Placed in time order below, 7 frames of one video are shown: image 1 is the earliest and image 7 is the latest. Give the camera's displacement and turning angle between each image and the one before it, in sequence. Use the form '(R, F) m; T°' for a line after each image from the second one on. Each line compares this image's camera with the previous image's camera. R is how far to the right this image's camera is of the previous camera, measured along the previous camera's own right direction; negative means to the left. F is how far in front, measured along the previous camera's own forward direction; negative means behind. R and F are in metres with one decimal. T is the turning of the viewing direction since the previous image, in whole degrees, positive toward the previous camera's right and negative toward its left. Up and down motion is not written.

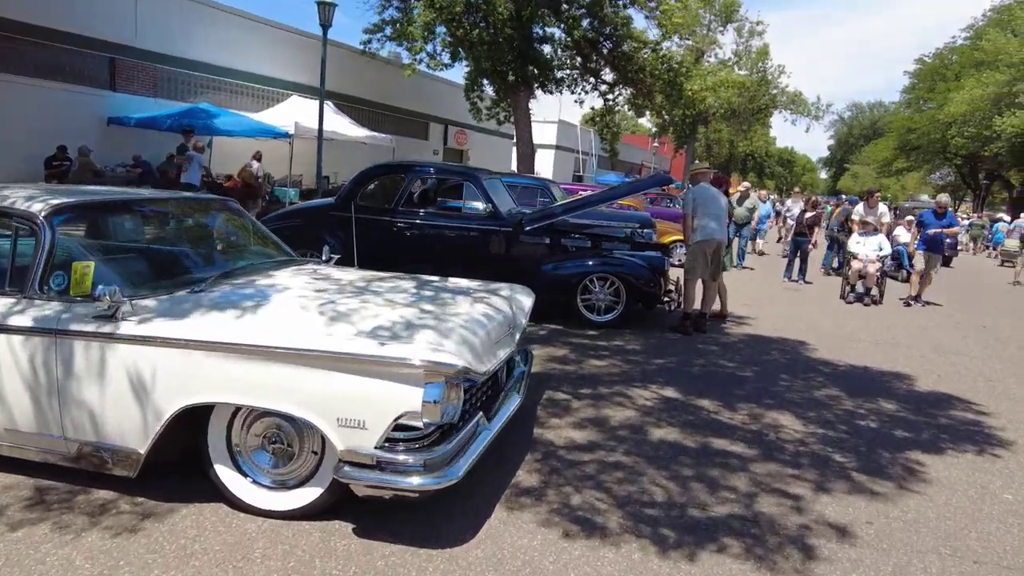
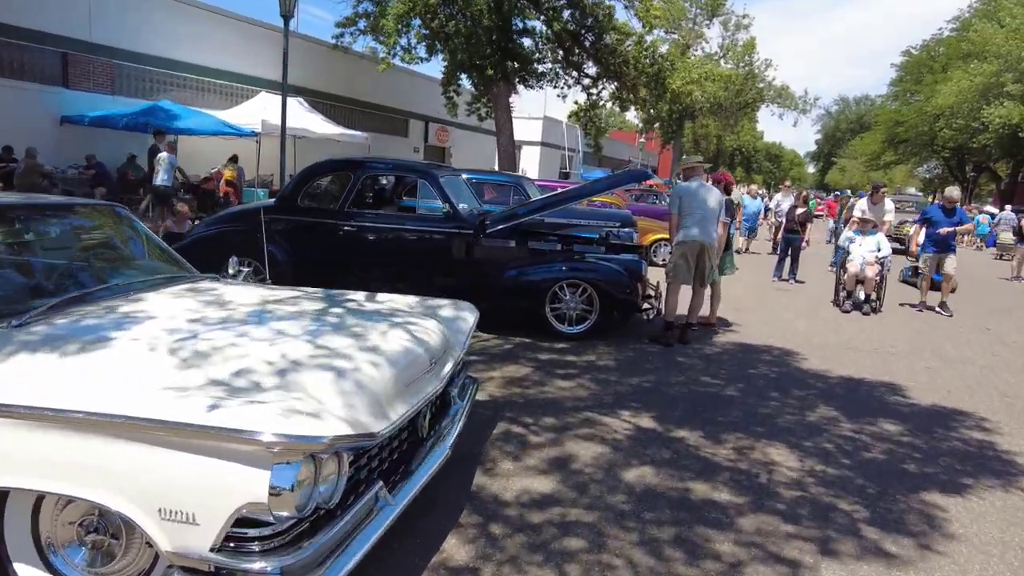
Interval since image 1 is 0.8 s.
(+0.3, +0.8) m; +1°
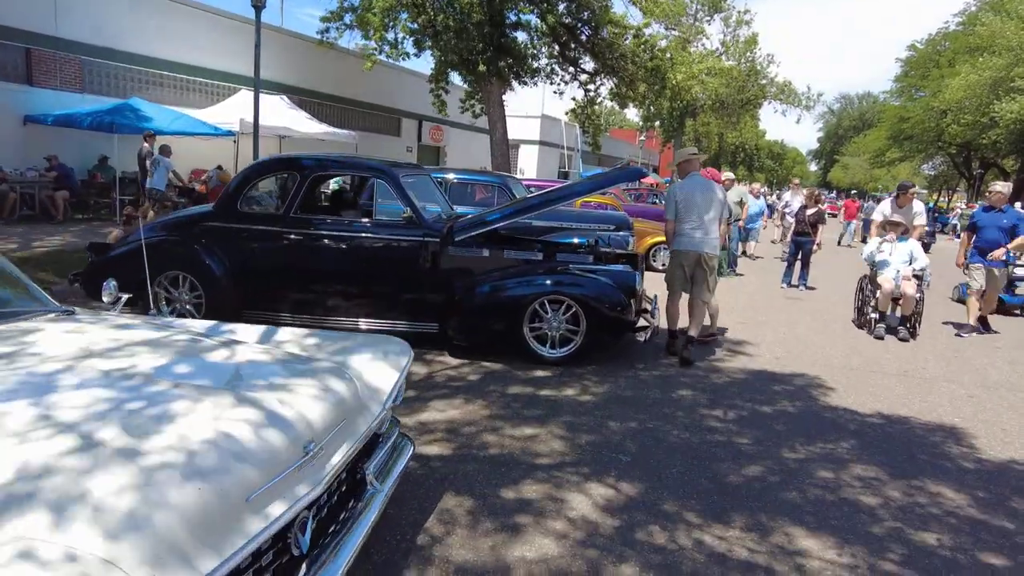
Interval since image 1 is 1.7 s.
(+0.3, +1.0) m; 0°
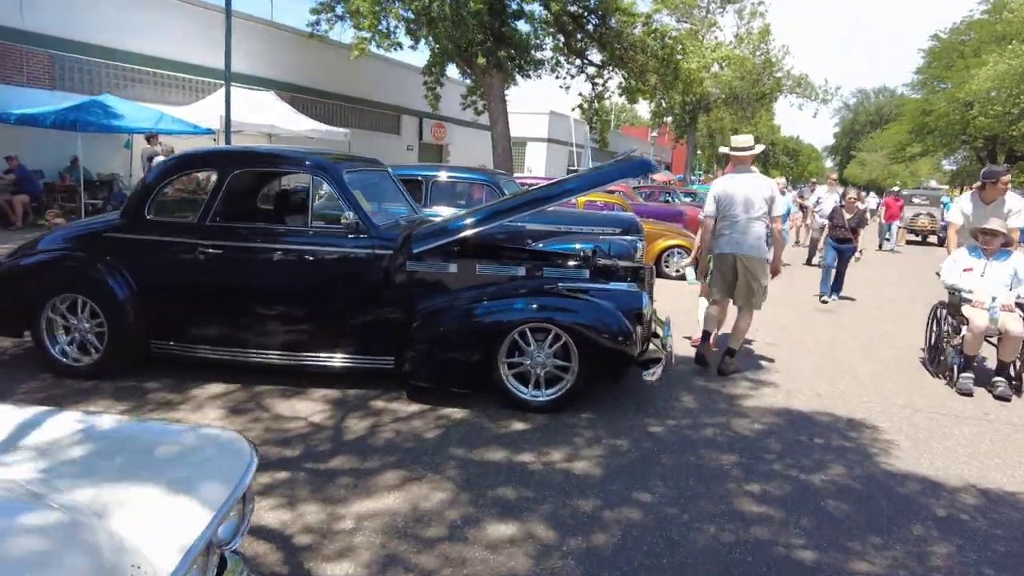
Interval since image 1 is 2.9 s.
(+0.3, +1.3) m; -1°
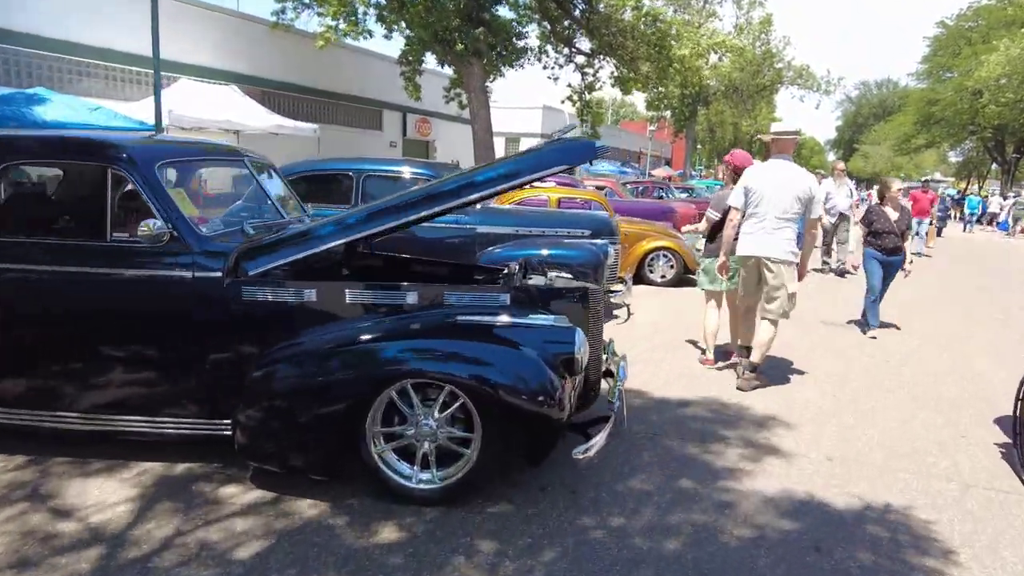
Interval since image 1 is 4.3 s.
(+0.7, +1.5) m; 0°
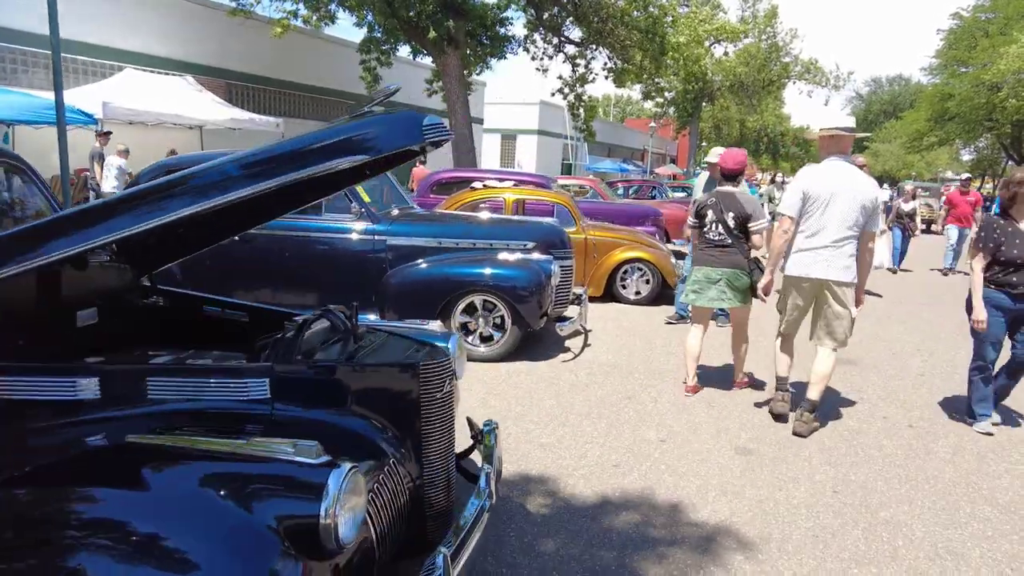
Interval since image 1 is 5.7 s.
(+0.9, +1.6) m; -1°
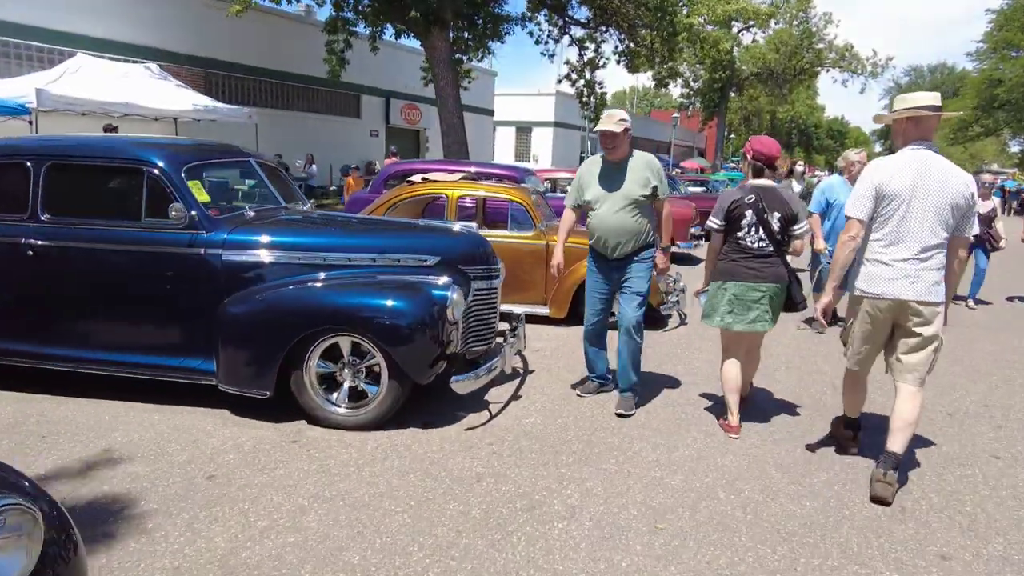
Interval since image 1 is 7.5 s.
(+1.0, +1.9) m; -3°
